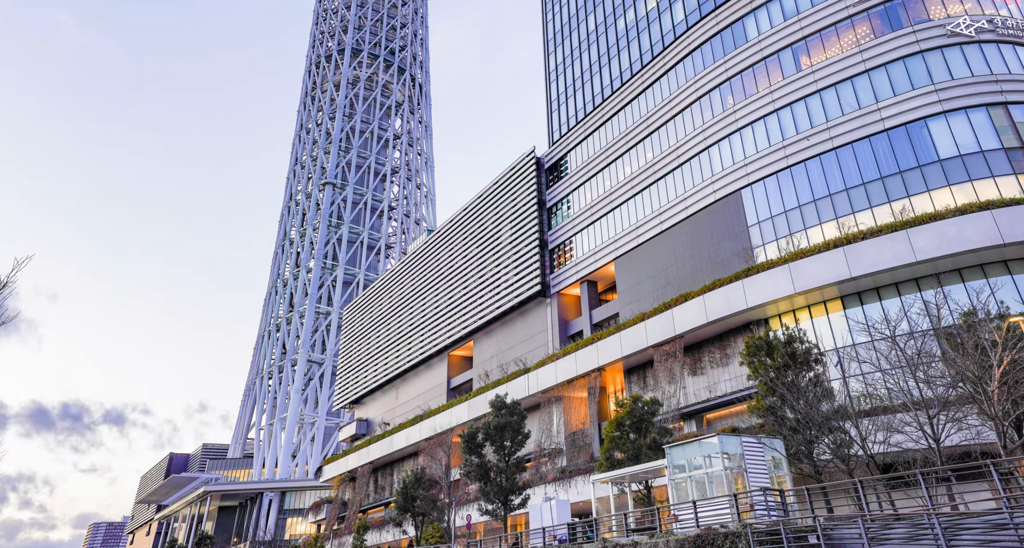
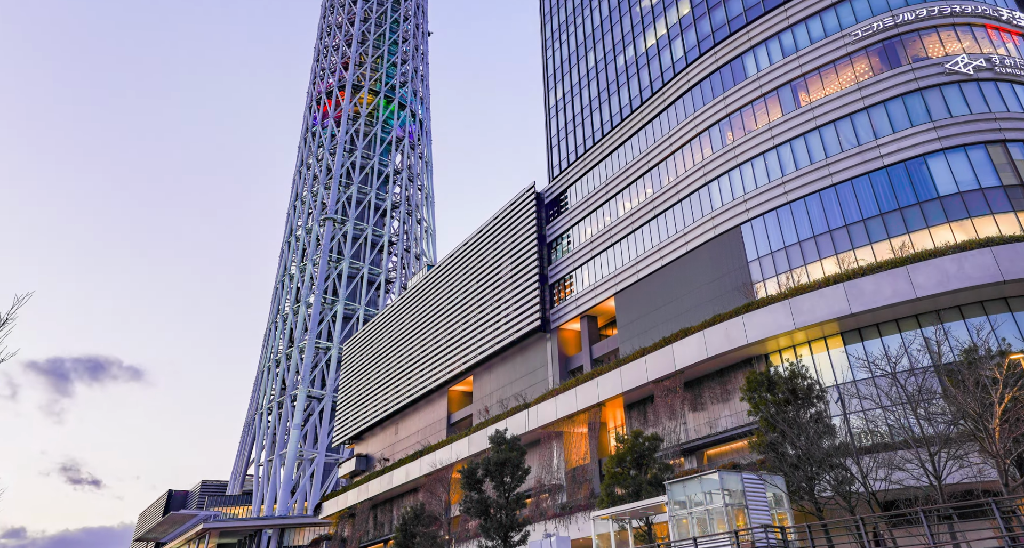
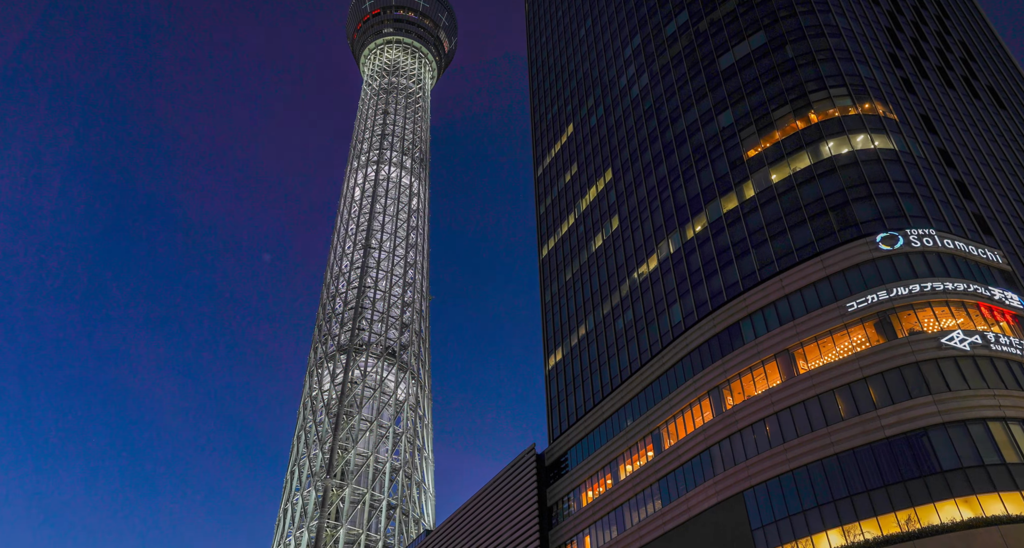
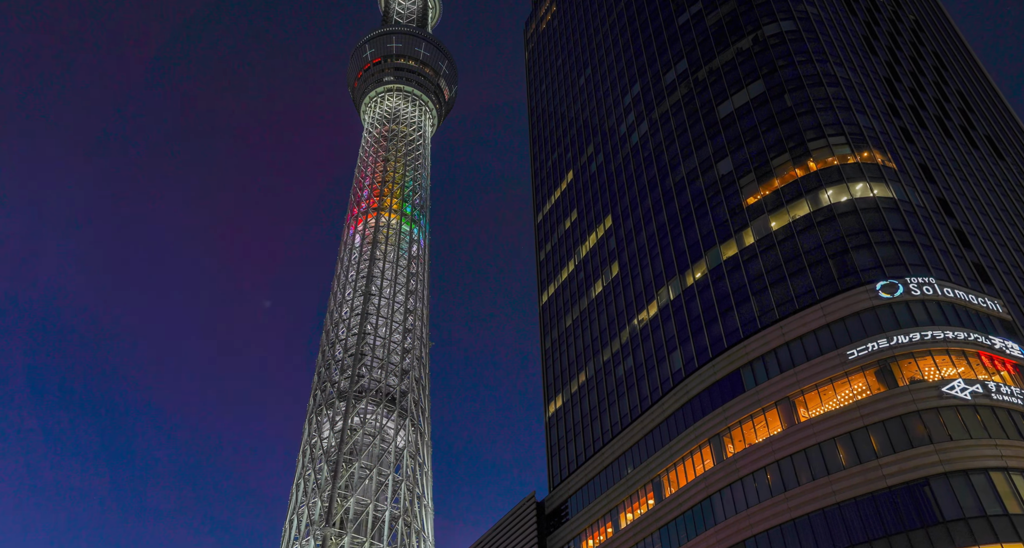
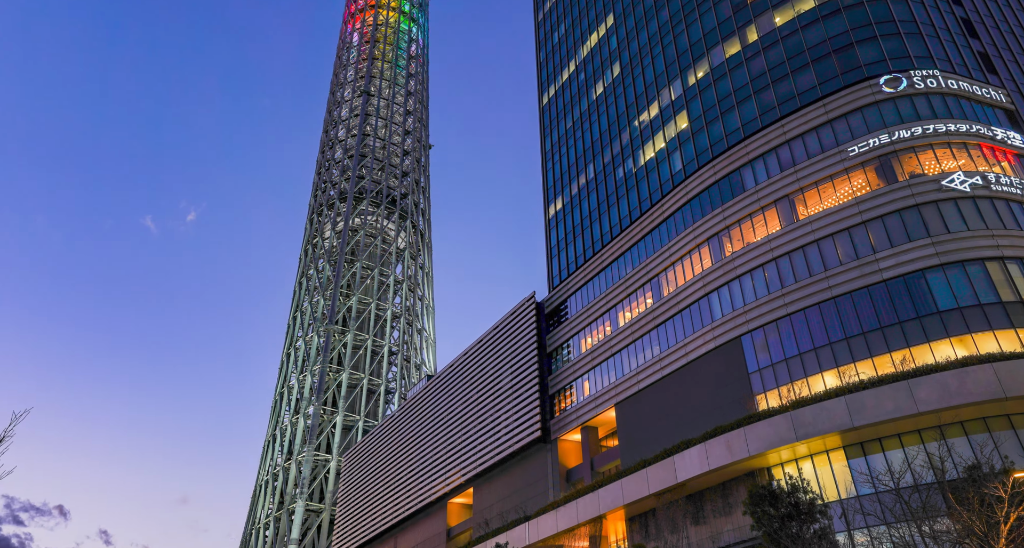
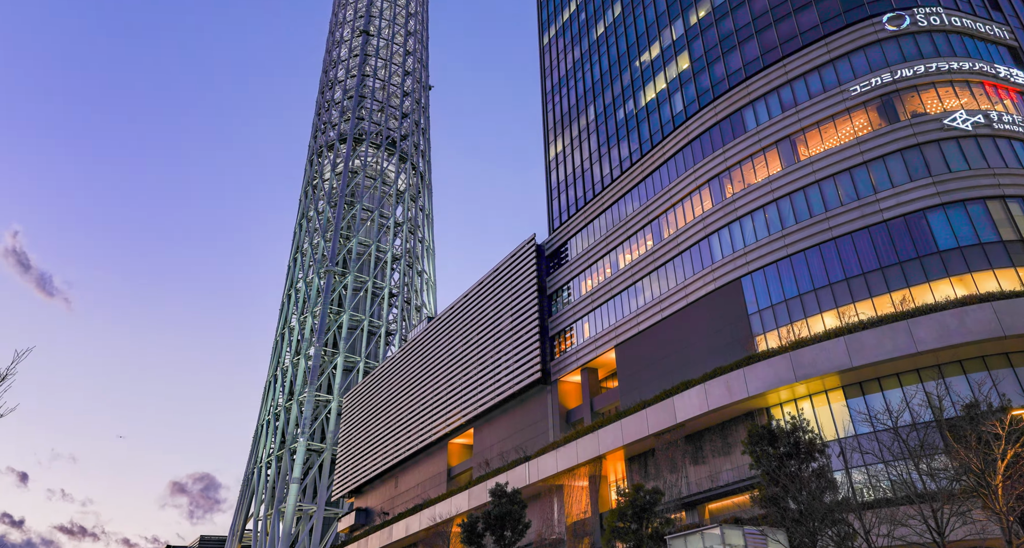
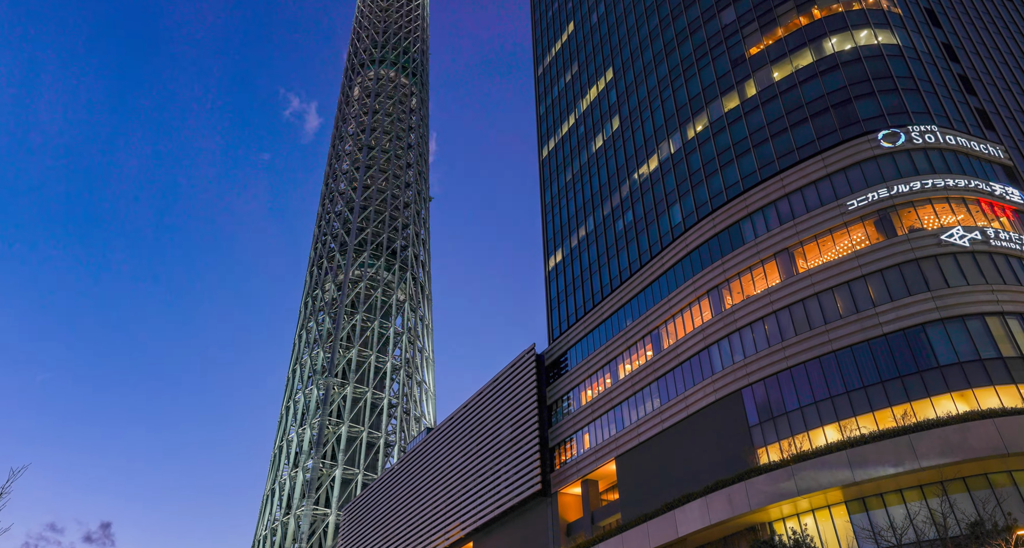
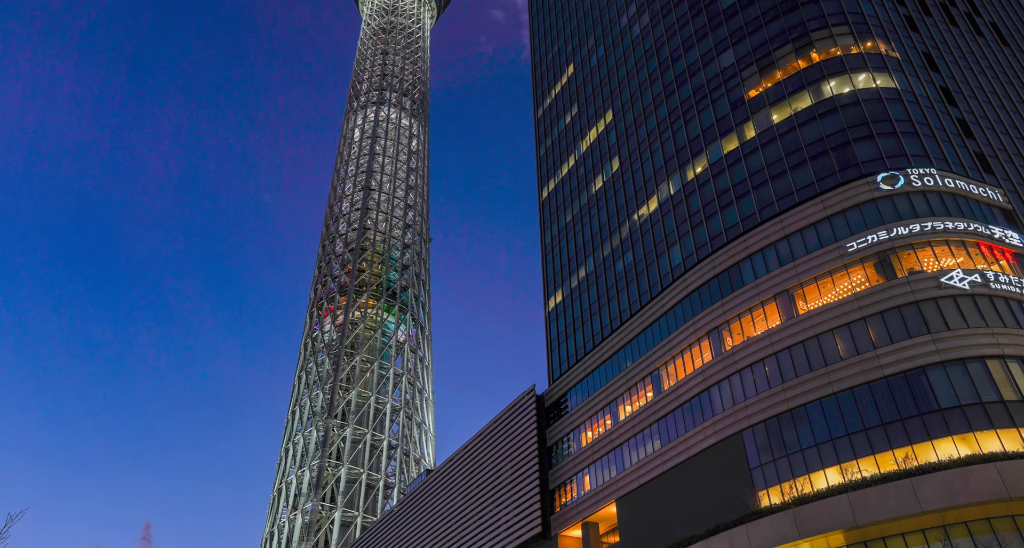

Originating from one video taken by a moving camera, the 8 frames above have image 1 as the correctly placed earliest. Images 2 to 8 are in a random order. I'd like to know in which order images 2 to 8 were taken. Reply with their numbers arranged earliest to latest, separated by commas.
2, 6, 5, 7, 8, 3, 4
